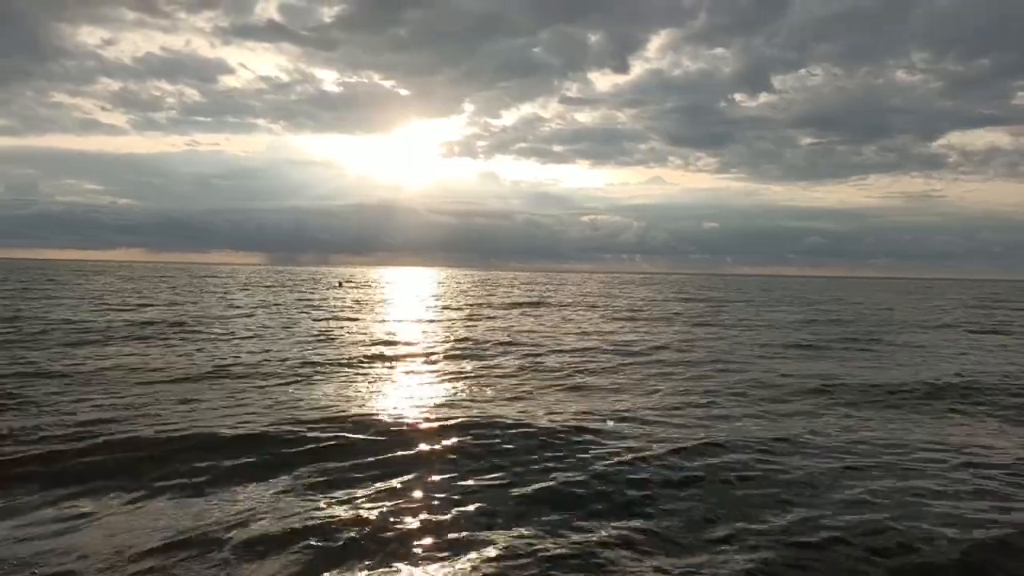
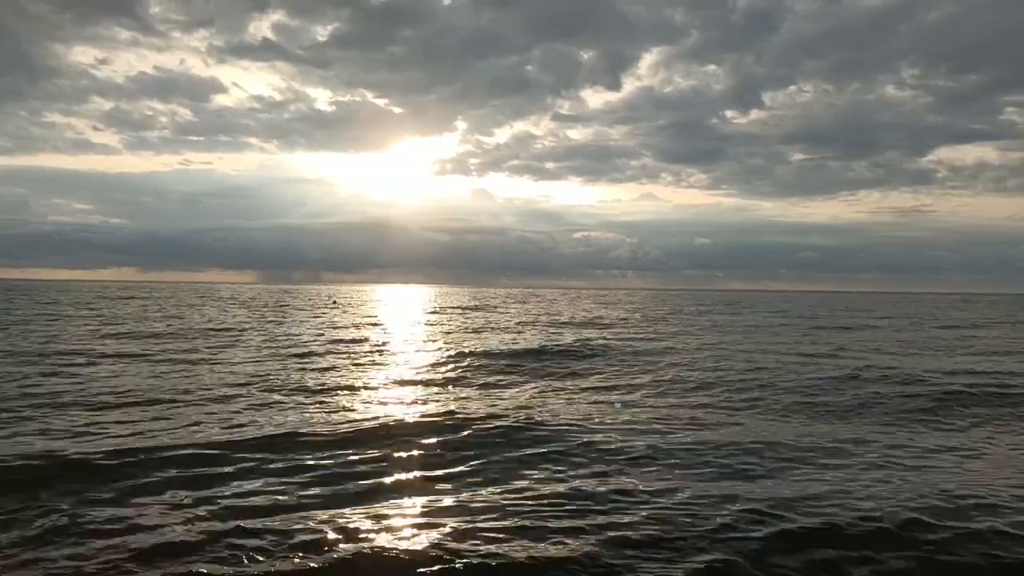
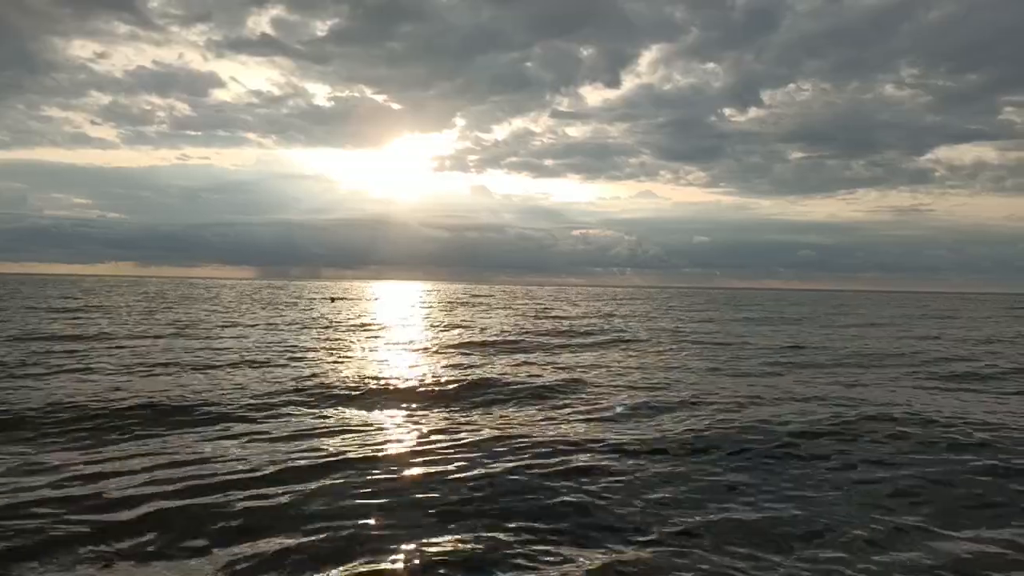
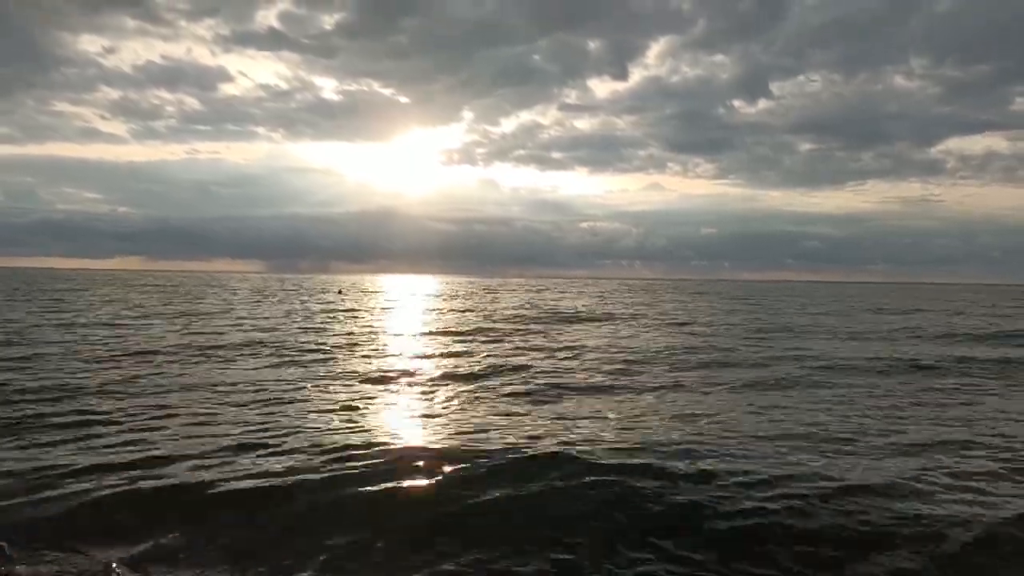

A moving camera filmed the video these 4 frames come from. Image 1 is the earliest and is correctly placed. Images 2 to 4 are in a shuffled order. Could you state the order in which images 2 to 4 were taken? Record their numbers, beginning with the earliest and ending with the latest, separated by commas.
4, 3, 2
